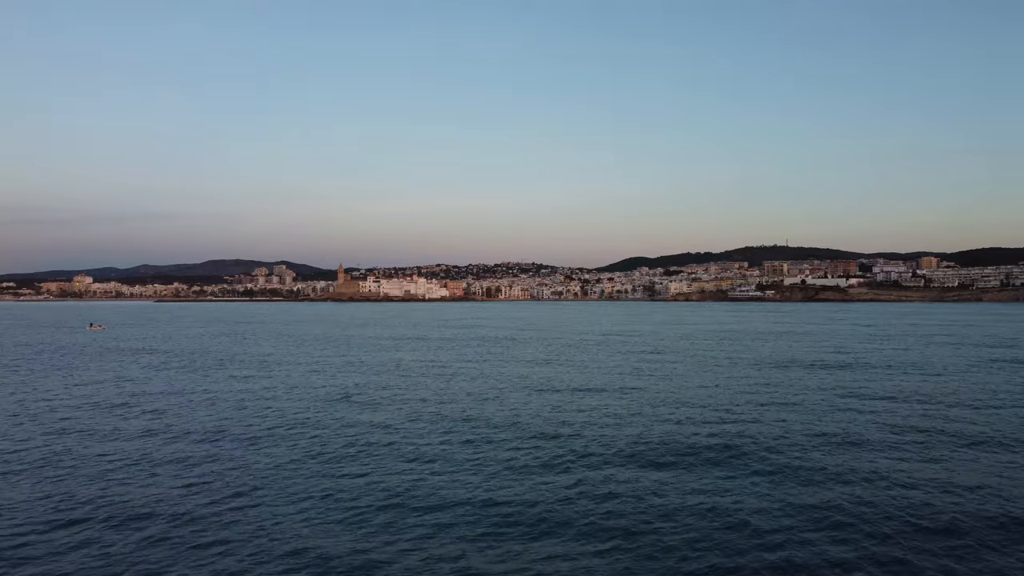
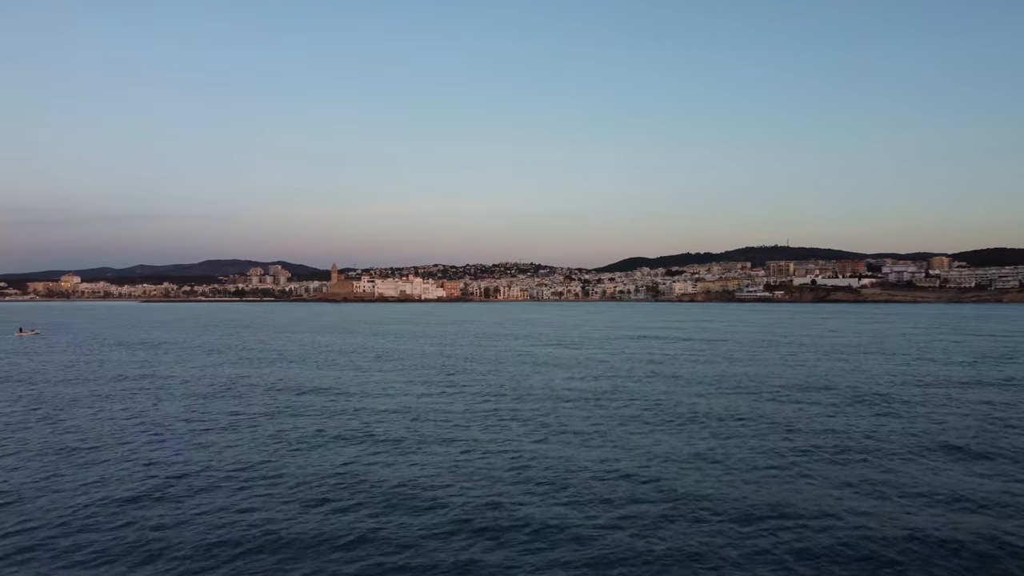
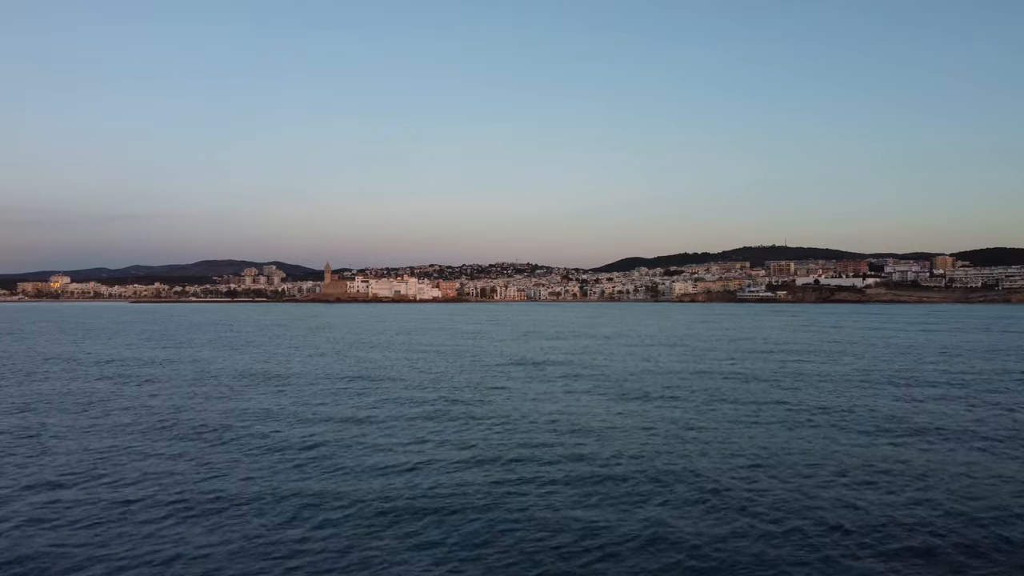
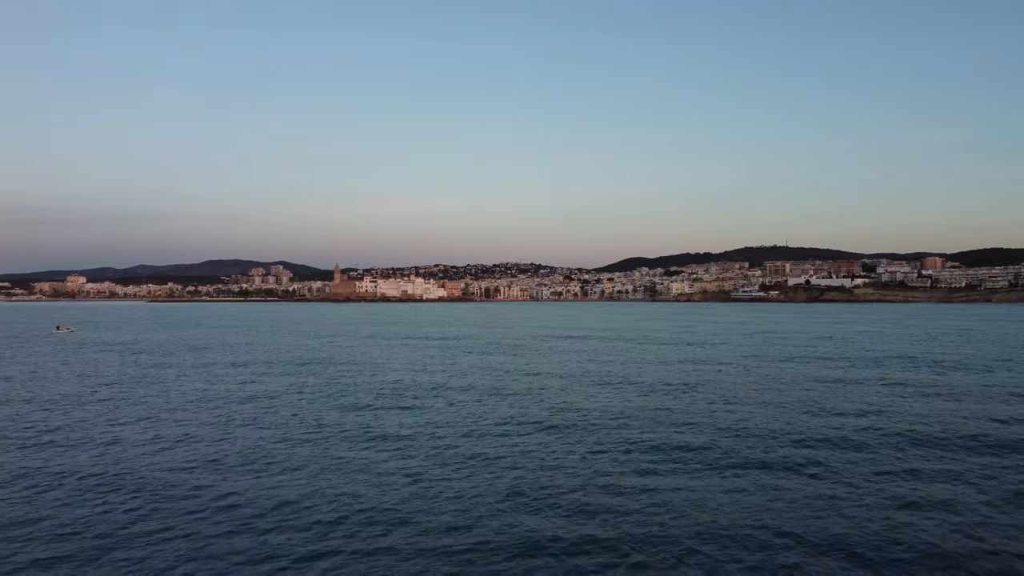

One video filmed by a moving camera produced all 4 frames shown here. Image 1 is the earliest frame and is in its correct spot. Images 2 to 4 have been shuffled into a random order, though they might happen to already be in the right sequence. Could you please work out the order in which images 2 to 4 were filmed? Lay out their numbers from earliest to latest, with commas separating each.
4, 2, 3
